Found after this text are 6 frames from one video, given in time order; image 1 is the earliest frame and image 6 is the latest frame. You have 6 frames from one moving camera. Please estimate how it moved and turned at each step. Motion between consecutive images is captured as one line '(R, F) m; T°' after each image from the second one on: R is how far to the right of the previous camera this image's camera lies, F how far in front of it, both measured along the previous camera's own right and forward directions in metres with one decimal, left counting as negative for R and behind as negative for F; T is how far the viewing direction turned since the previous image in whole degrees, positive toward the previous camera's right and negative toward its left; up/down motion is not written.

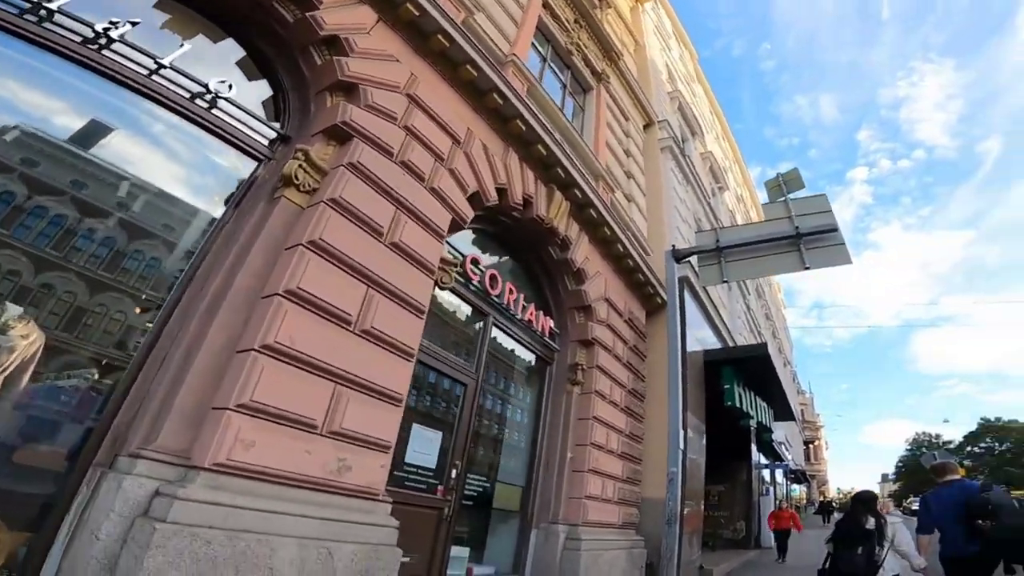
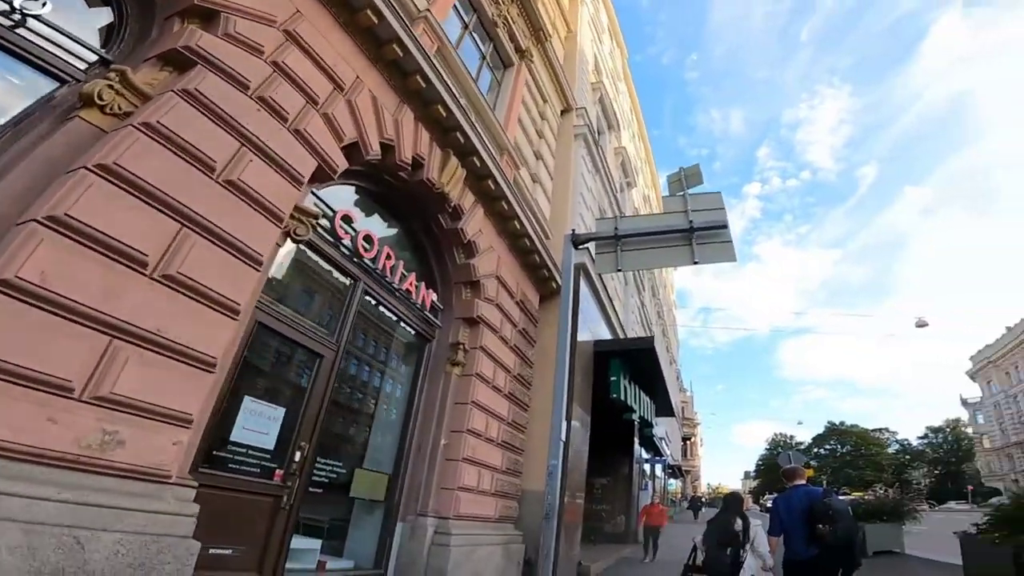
(+0.4, +0.6) m; +10°
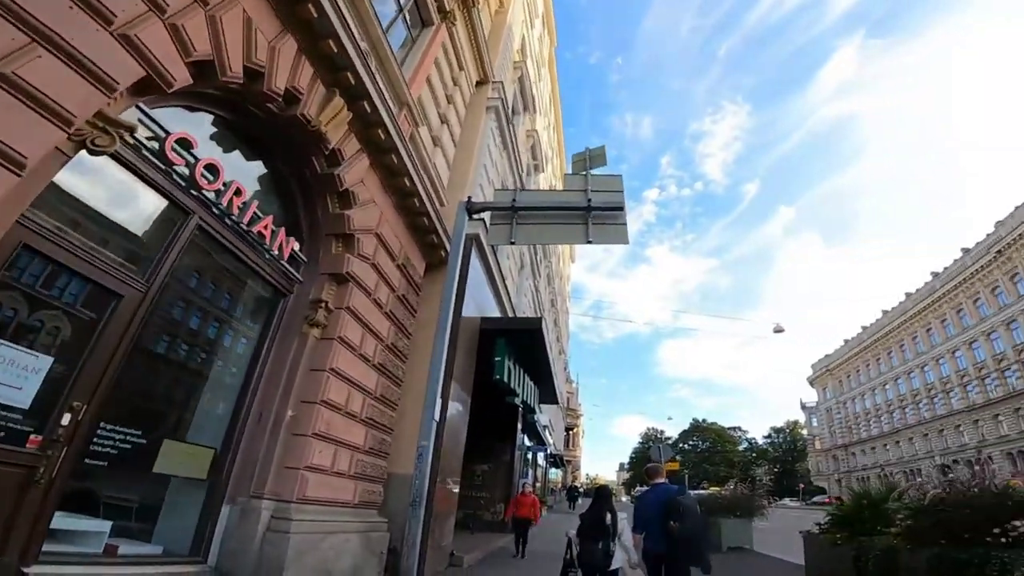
(+0.4, +0.7) m; +11°
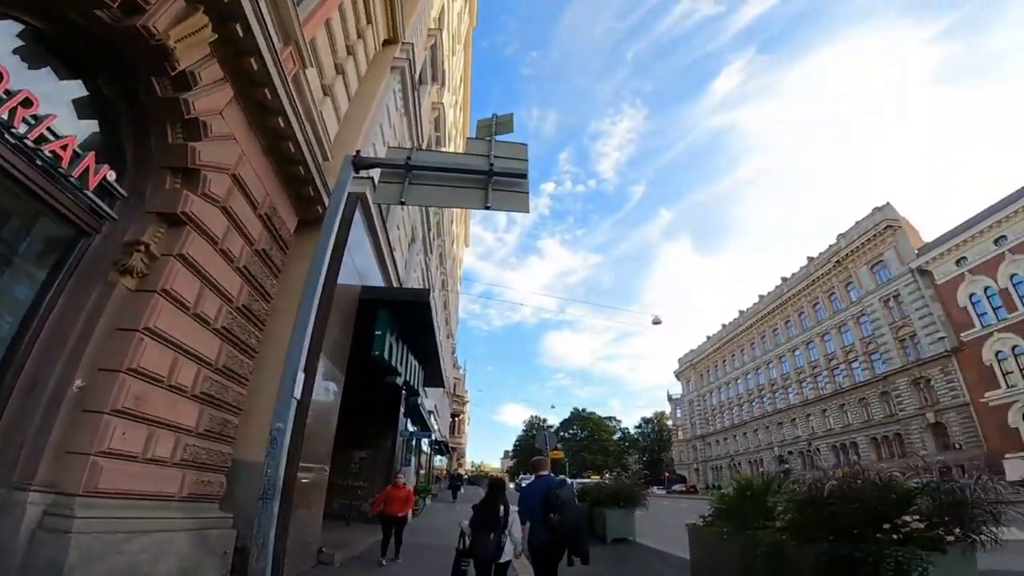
(+0.2, +0.9) m; +11°
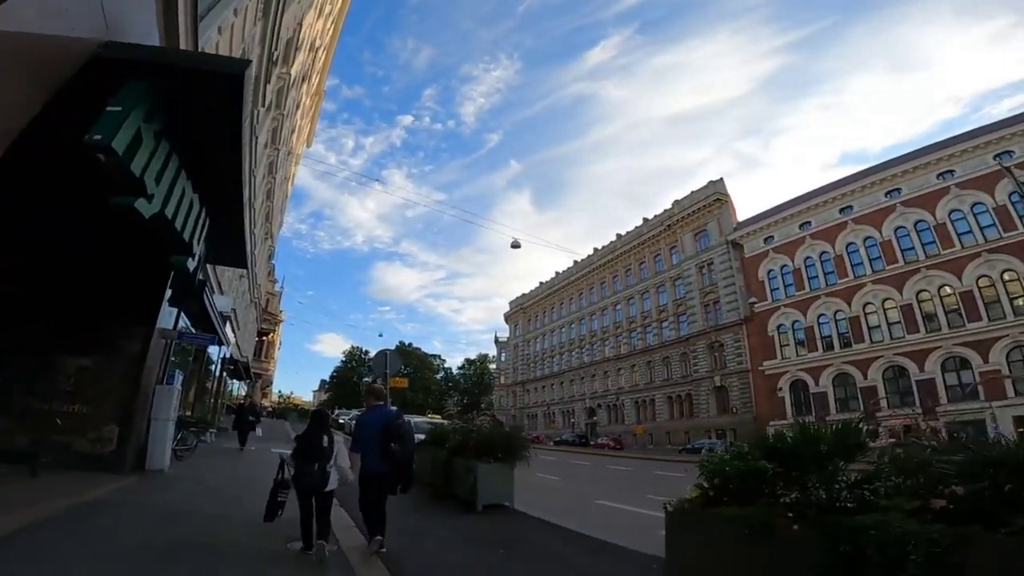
(-0.2, +3.4) m; +19°
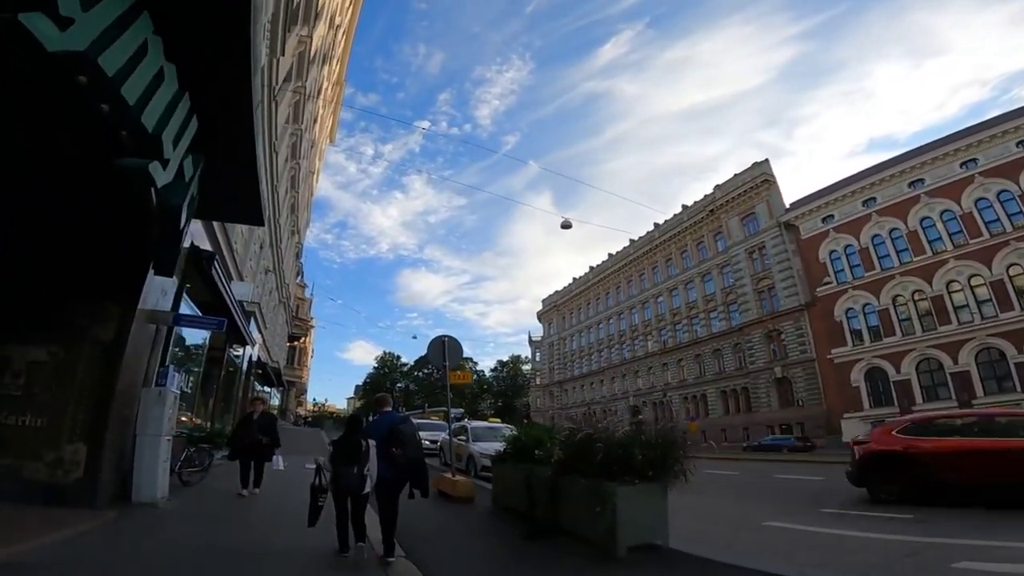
(-1.0, +2.2) m; -3°
